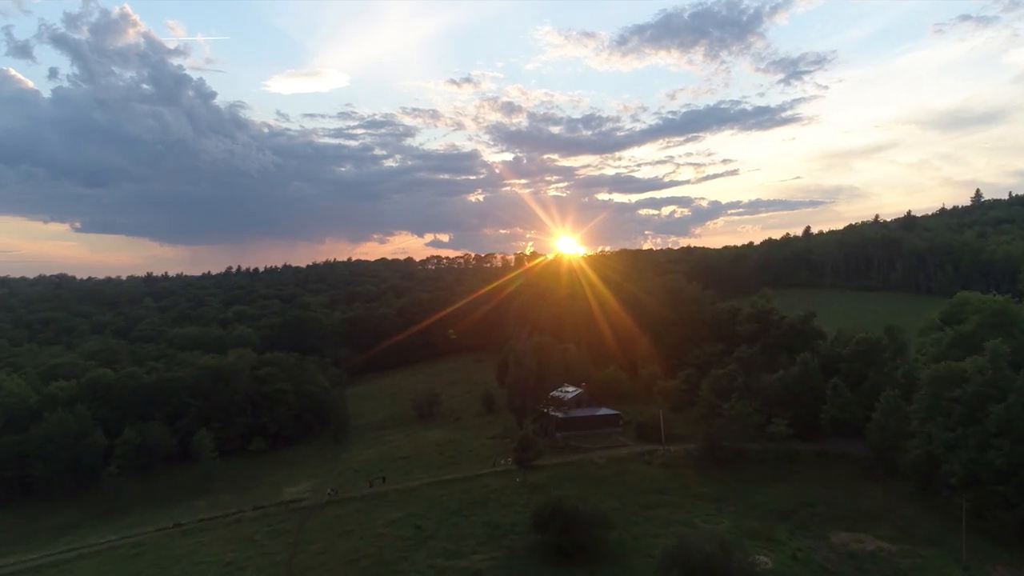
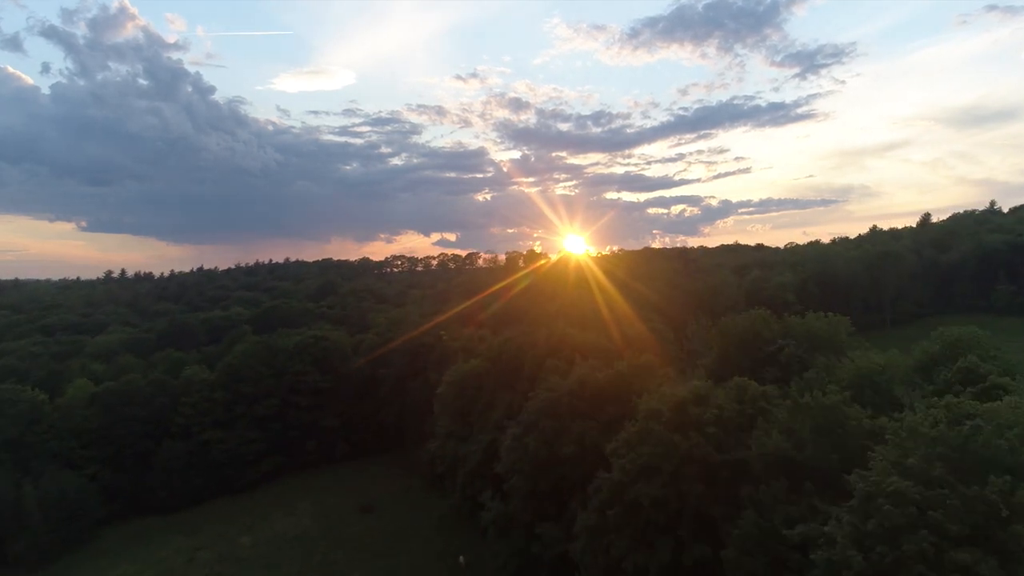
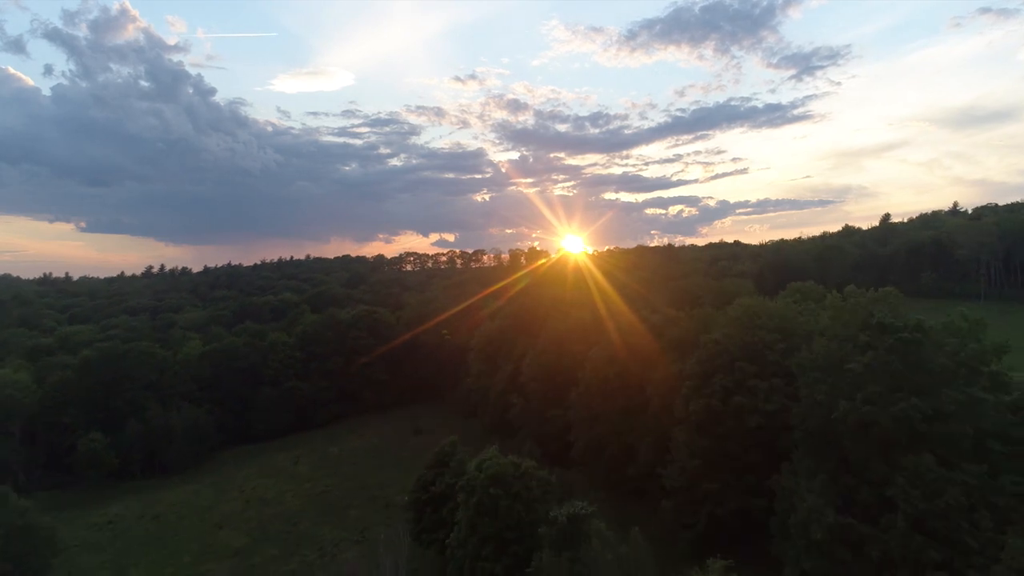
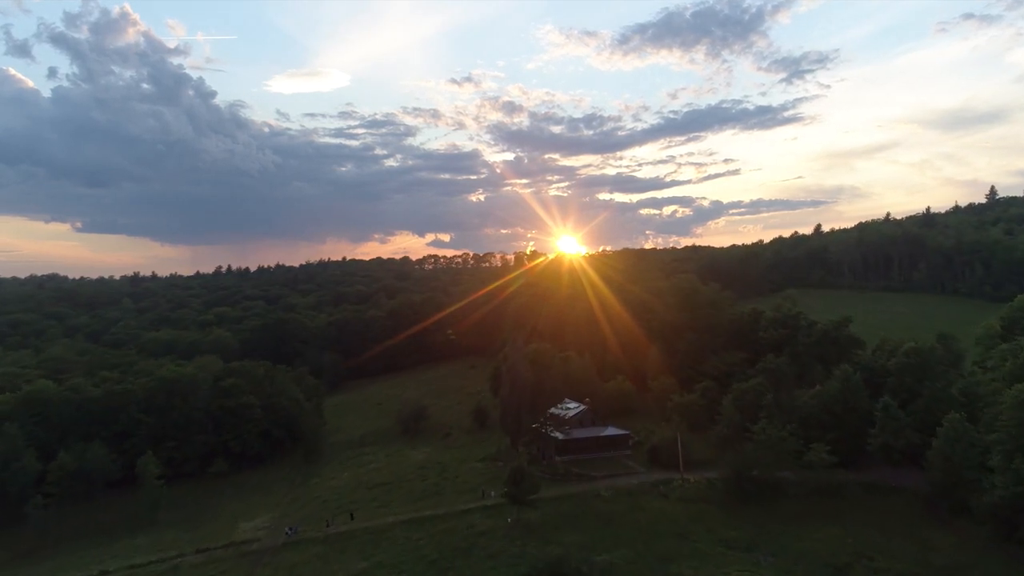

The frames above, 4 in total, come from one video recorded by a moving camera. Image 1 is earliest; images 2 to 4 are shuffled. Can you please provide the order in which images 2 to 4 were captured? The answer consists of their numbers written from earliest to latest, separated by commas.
4, 3, 2
